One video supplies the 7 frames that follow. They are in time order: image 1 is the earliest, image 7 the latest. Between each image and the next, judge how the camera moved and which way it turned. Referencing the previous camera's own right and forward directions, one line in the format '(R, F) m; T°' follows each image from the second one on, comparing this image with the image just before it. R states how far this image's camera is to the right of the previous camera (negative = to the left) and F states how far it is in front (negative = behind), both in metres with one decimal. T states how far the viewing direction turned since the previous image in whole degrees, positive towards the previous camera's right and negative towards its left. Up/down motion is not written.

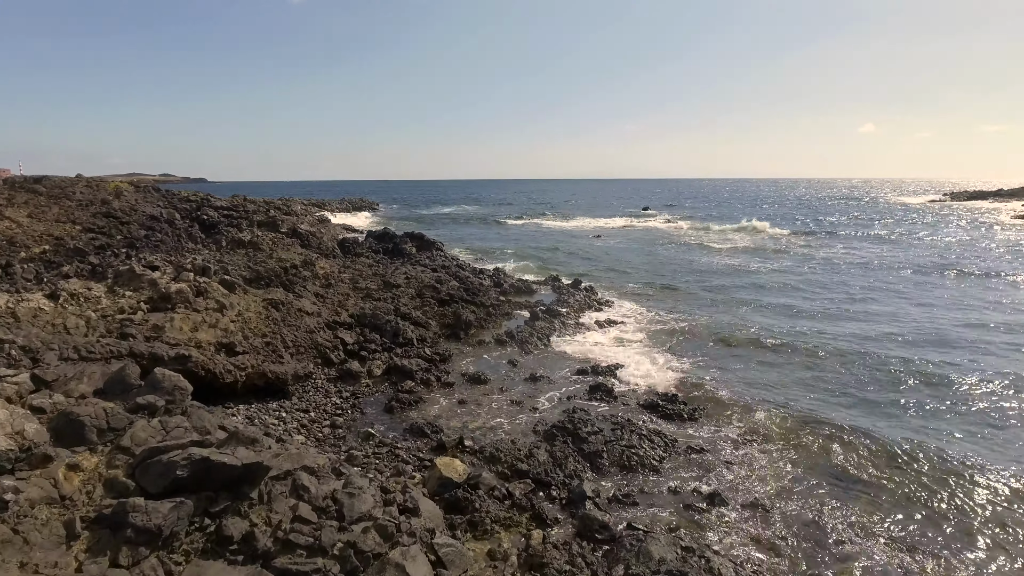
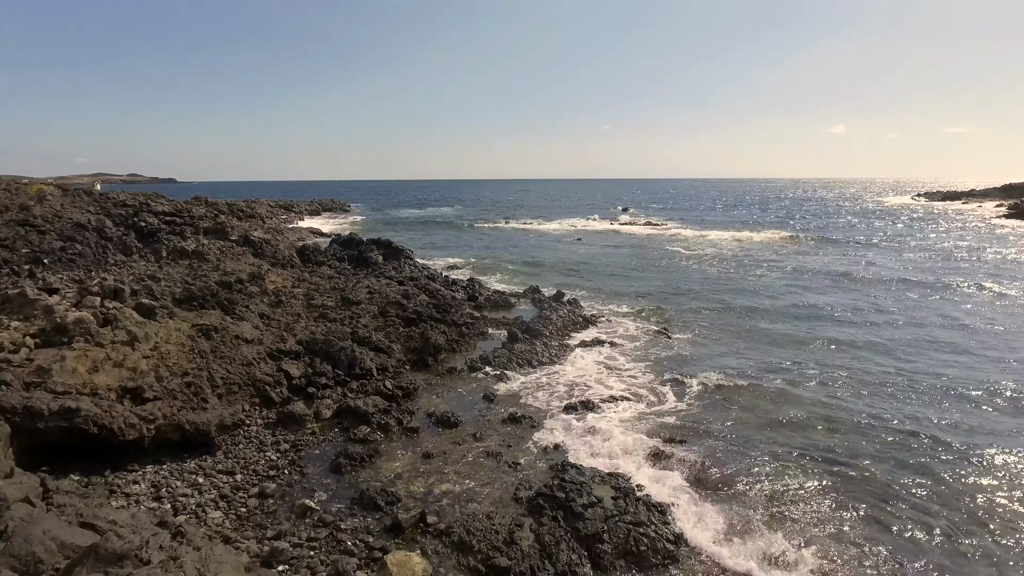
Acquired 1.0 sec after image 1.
(0.0, +2.2) m; +2°
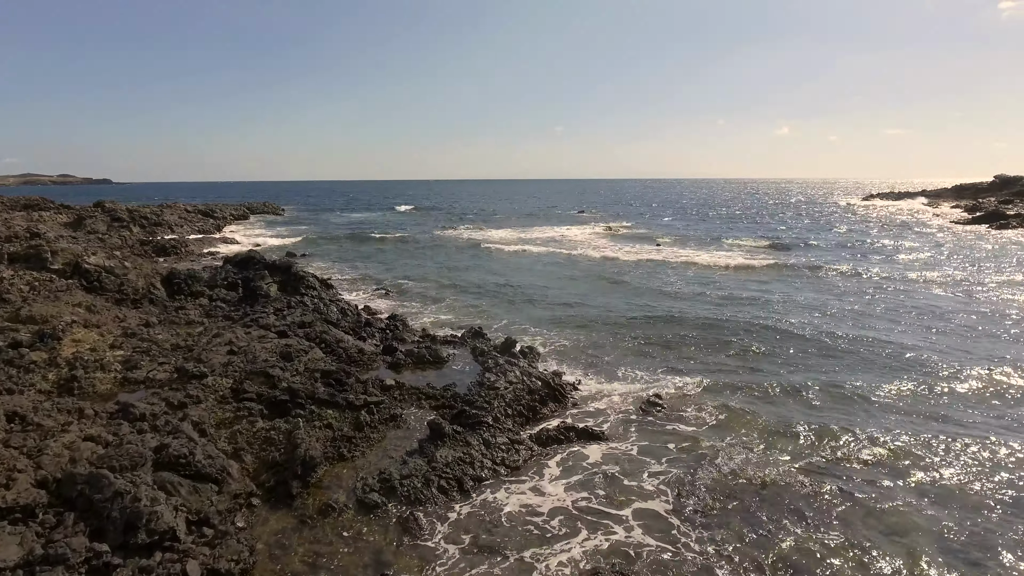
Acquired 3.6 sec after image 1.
(+0.6, +5.9) m; +4°
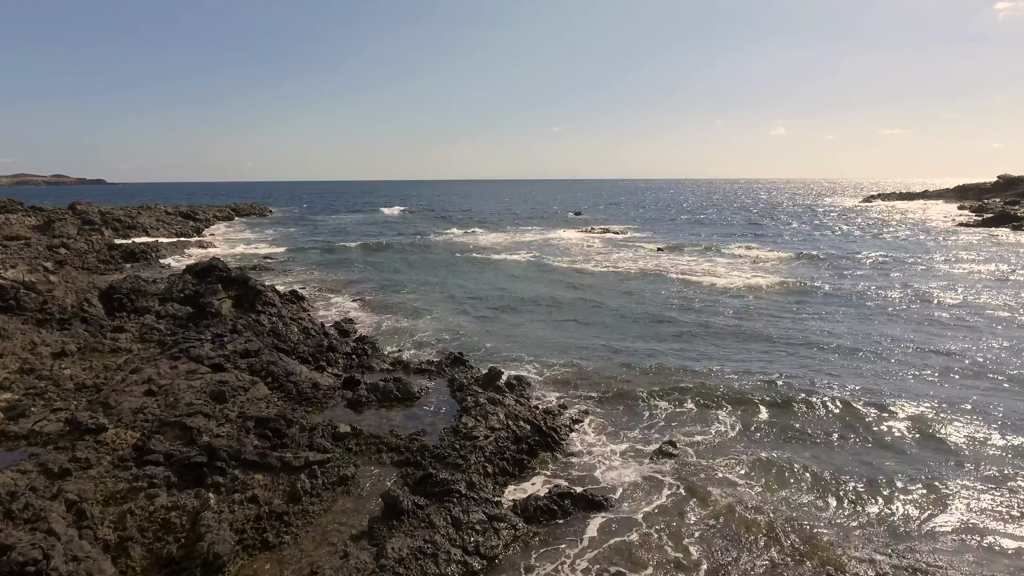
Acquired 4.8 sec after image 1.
(+0.3, +2.5) m; 0°
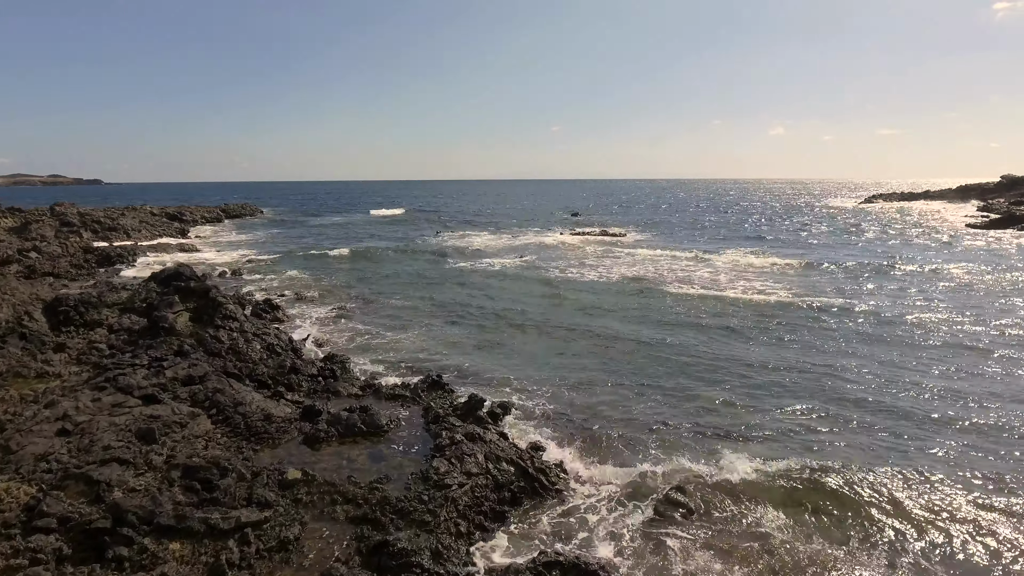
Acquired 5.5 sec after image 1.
(+0.3, +1.7) m; 0°
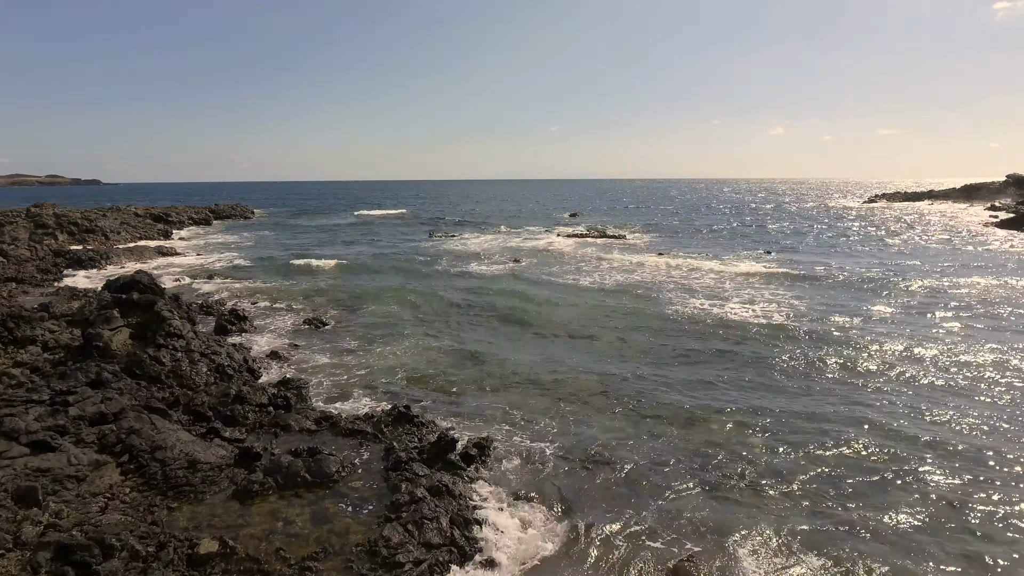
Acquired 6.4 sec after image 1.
(+0.3, +1.9) m; 0°
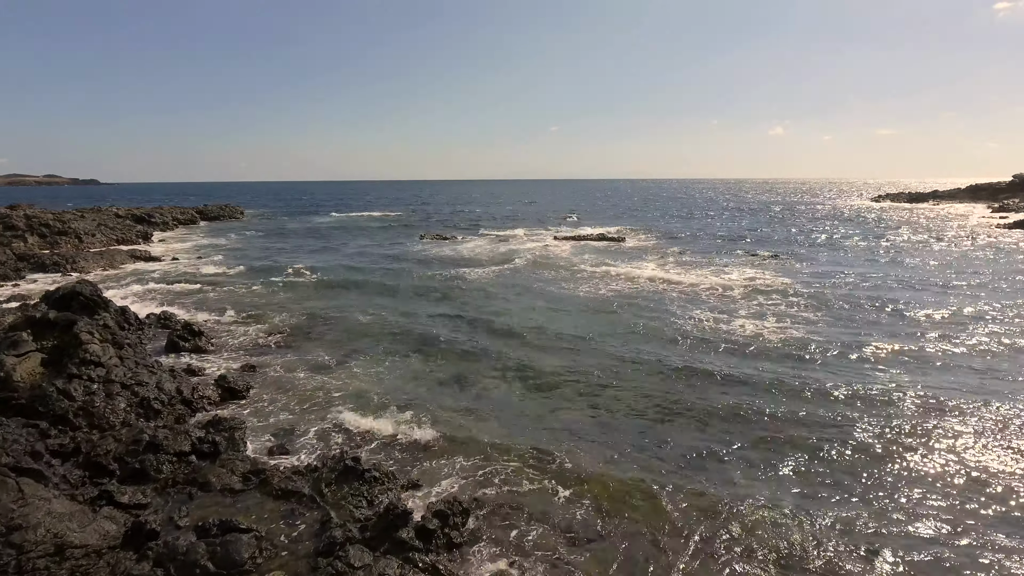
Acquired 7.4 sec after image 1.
(+0.4, +2.1) m; 0°
